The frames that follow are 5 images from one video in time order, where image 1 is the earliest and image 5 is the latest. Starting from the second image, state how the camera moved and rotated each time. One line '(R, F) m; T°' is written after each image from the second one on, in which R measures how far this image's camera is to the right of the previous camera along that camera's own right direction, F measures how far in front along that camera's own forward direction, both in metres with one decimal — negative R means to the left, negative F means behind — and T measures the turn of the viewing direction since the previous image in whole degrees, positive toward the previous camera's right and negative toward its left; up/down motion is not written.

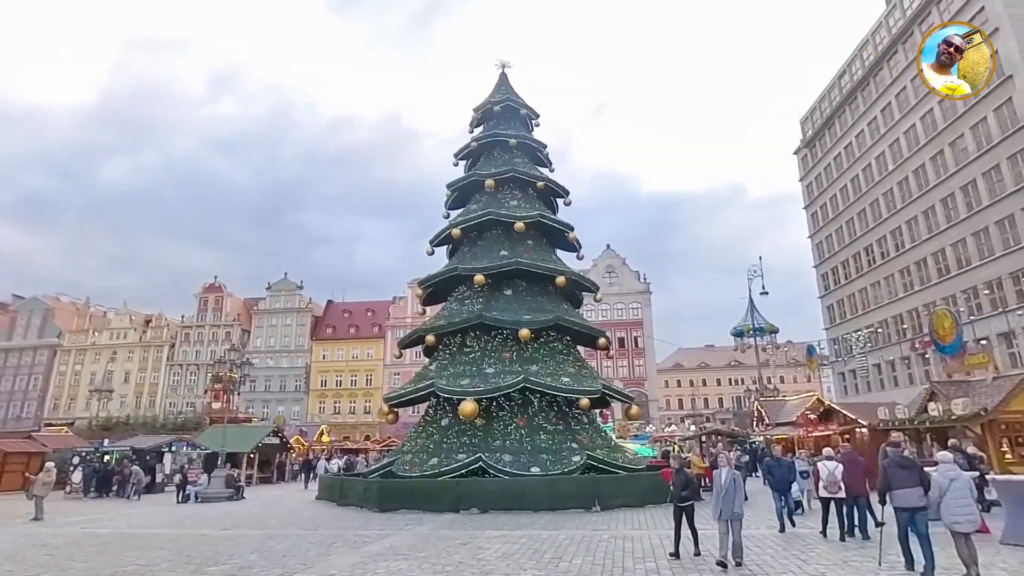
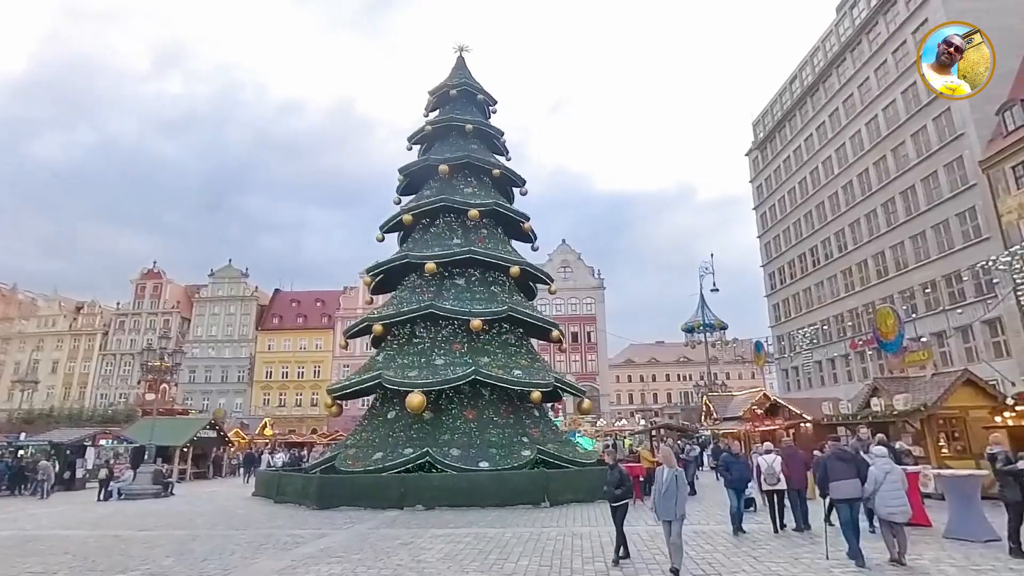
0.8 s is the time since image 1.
(+0.1, +0.5) m; +4°
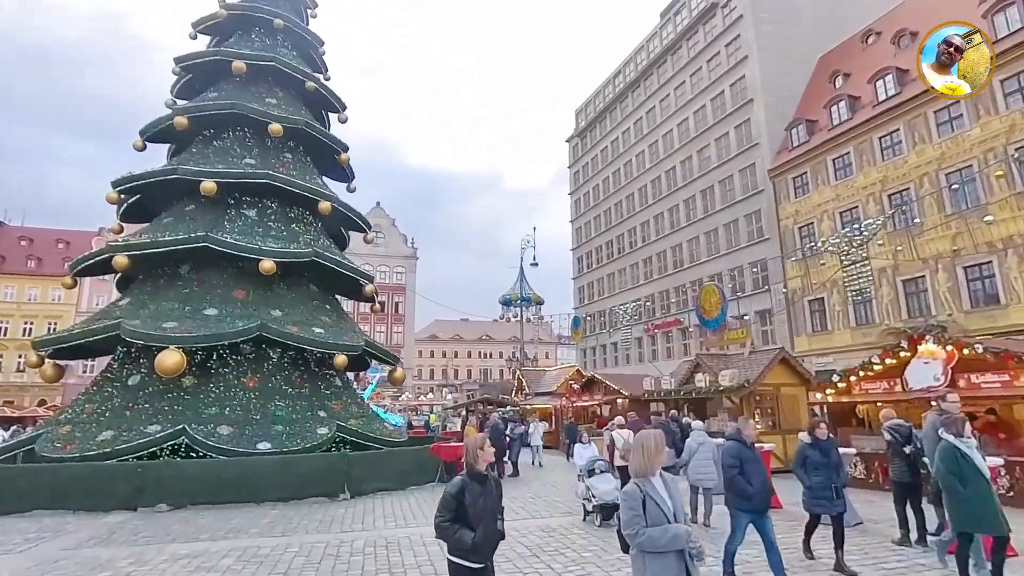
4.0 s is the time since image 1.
(-0.1, +2.7) m; +19°
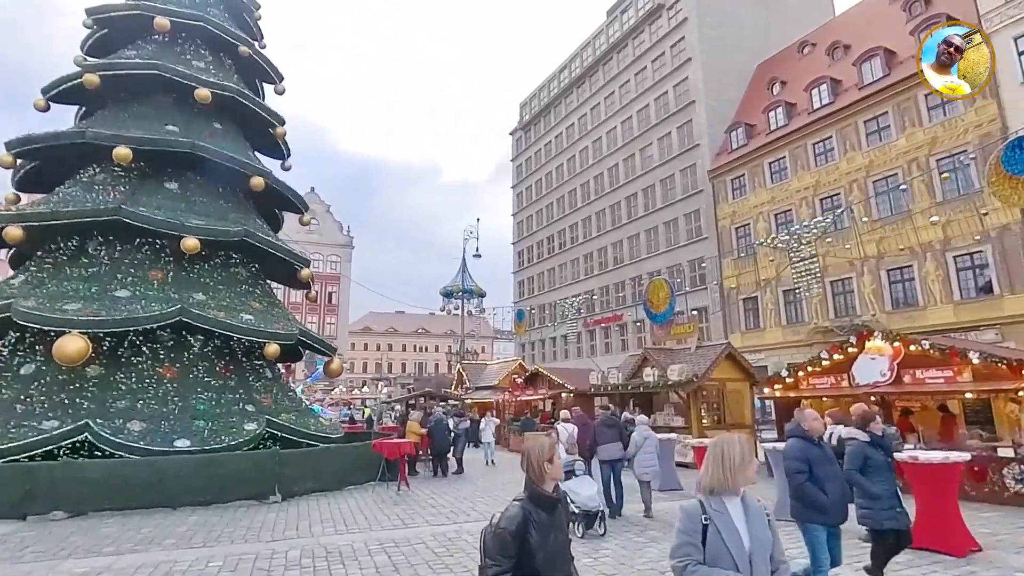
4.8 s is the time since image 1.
(-0.3, +0.6) m; +6°
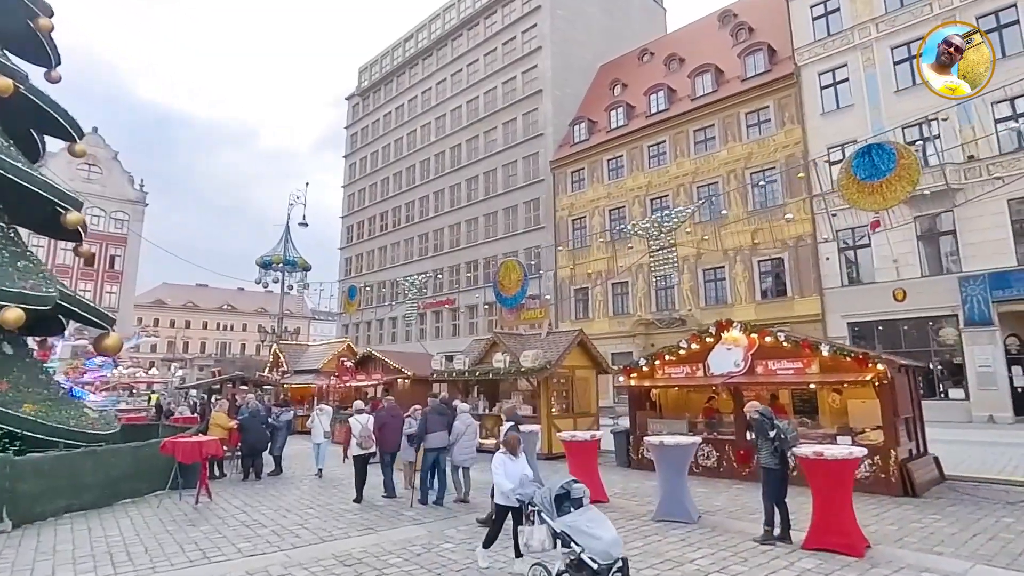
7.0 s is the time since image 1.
(-0.4, +1.5) m; +17°
